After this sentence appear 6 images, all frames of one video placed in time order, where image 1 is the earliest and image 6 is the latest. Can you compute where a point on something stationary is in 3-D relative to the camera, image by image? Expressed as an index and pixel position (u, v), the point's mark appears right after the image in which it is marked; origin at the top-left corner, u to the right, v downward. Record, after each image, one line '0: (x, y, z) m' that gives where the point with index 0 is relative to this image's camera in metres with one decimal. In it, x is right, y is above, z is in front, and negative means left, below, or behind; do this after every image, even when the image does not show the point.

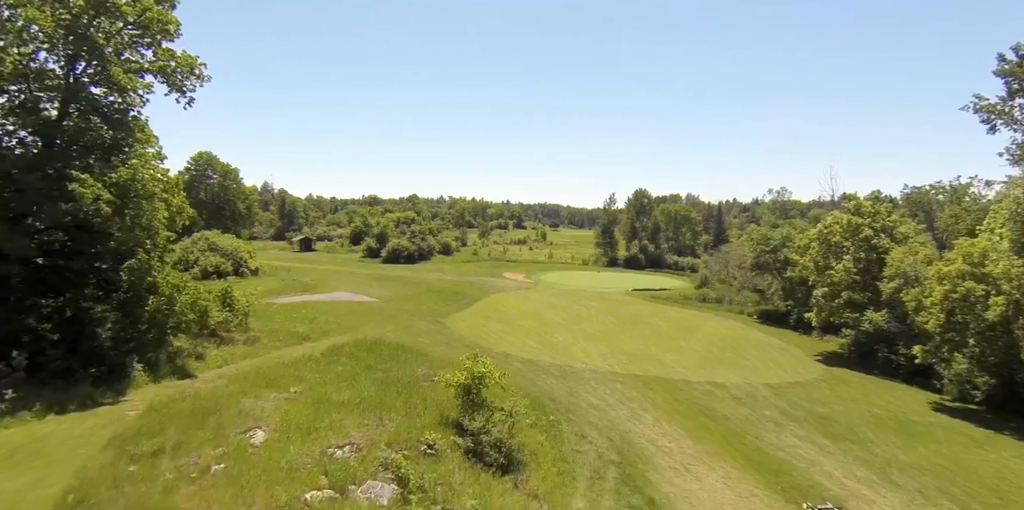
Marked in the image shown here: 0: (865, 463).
0: (+12.0, -7.1, +19.3) m
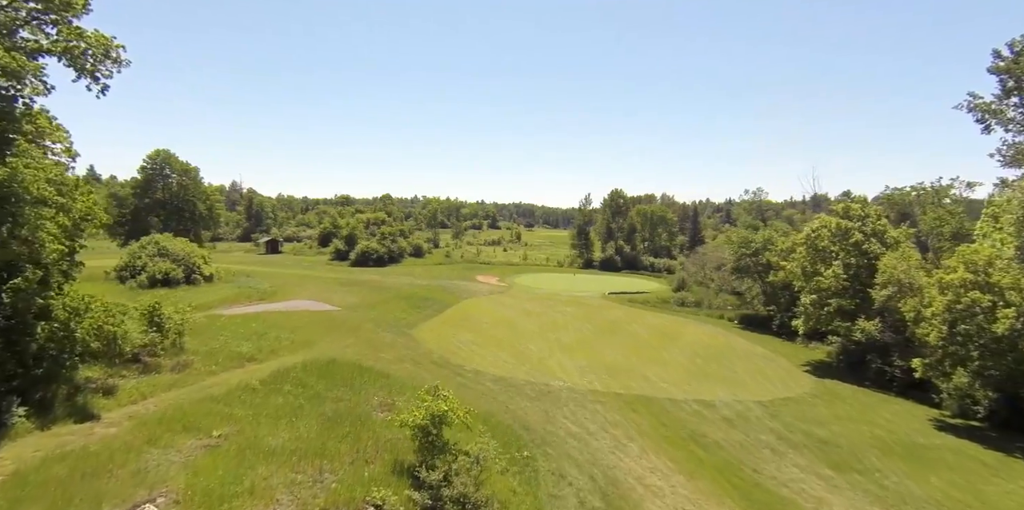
0: (+11.0, -7.4, +17.2) m
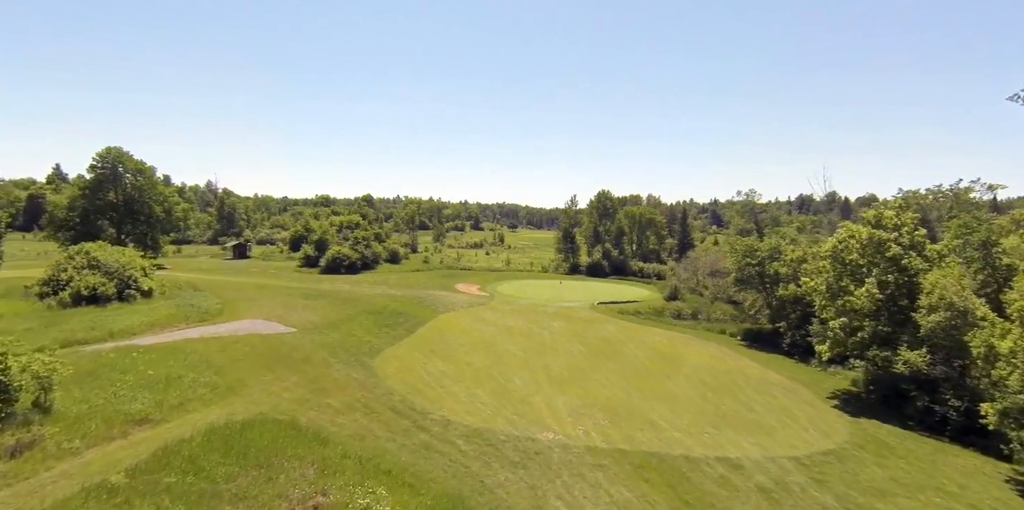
0: (+10.5, -8.3, +12.1) m
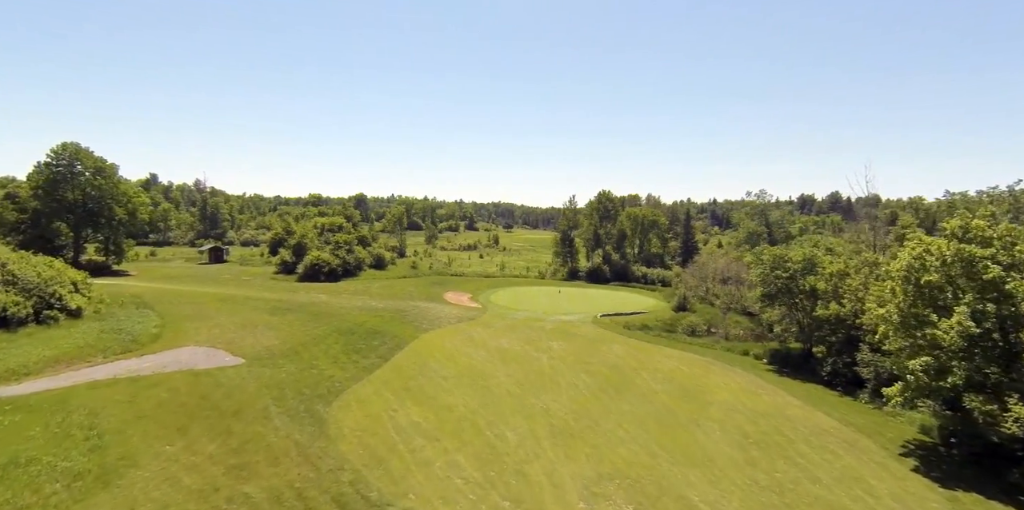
0: (+10.3, -9.2, +5.7) m
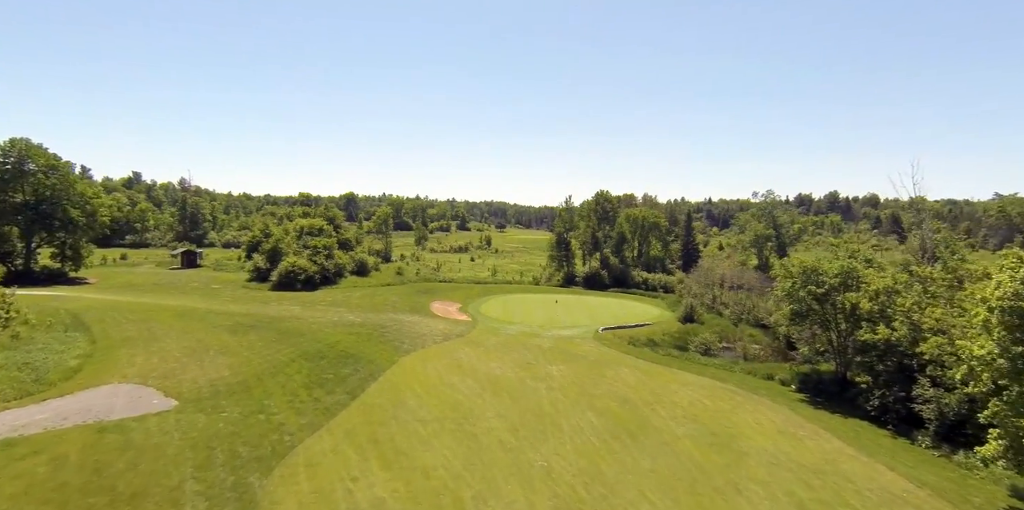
0: (+10.3, -10.1, +0.2) m
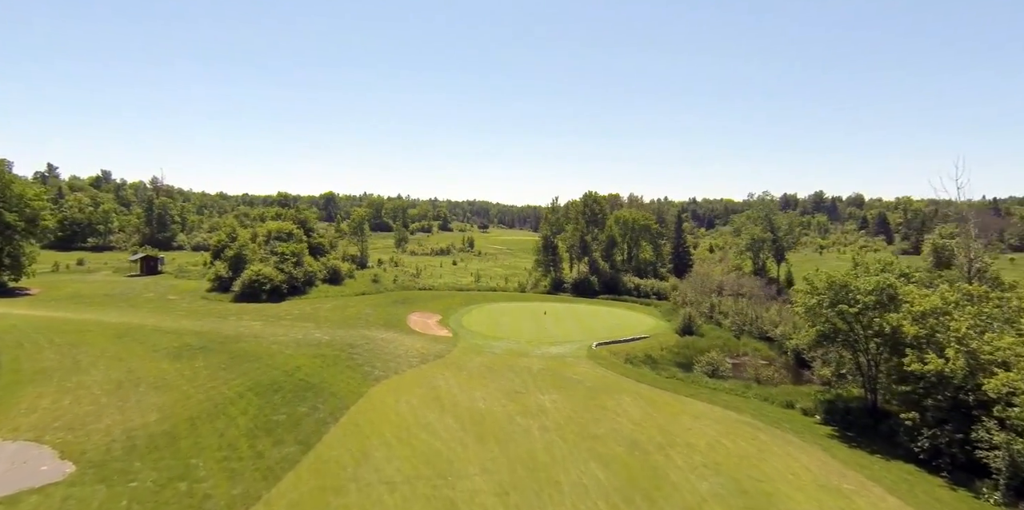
0: (+10.7, -10.9, -4.6) m
